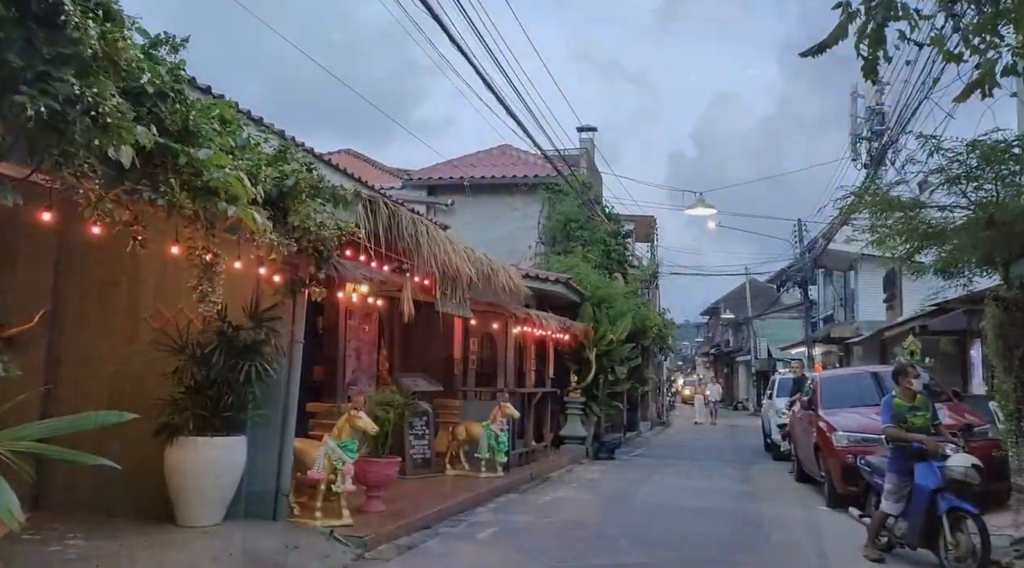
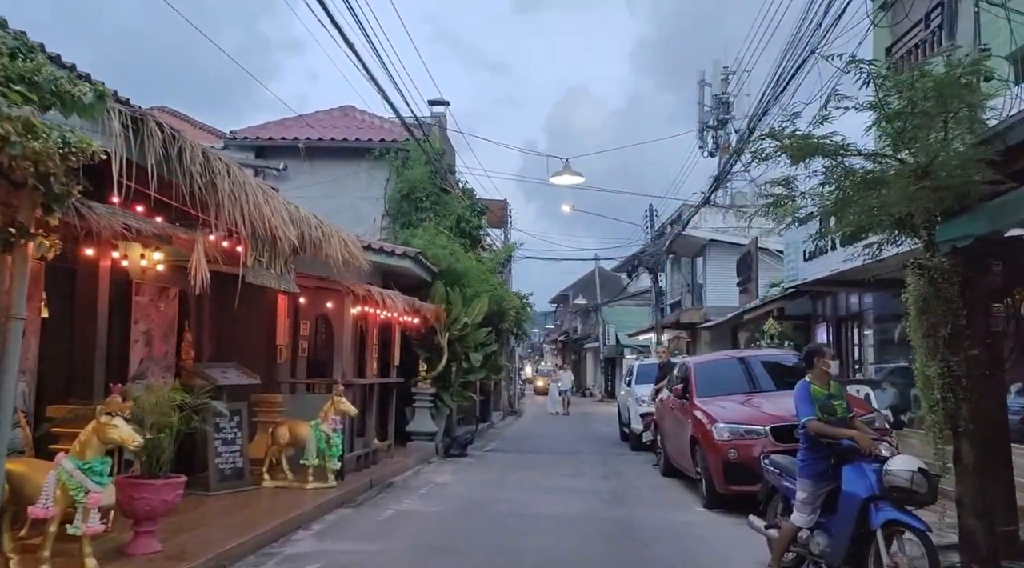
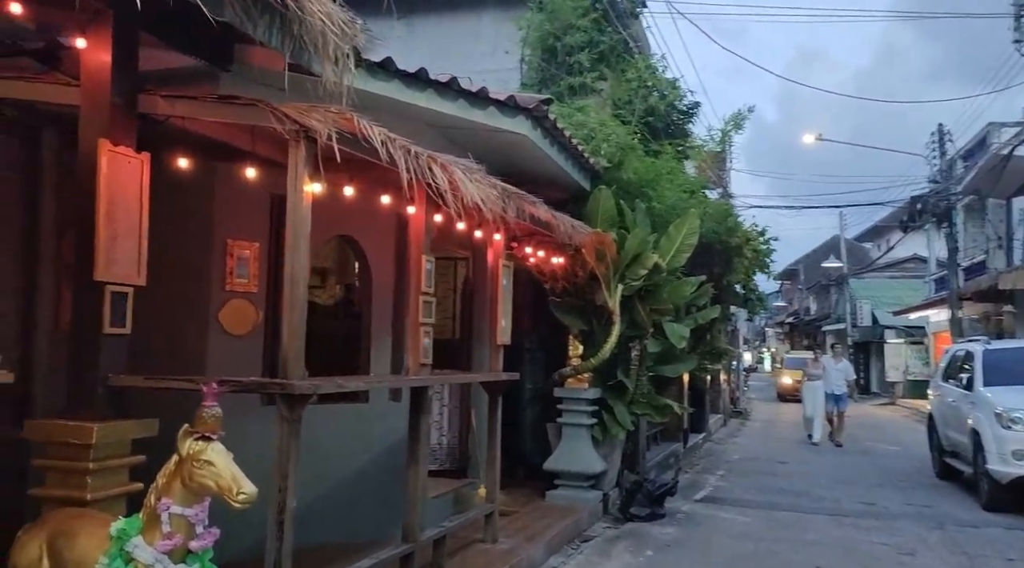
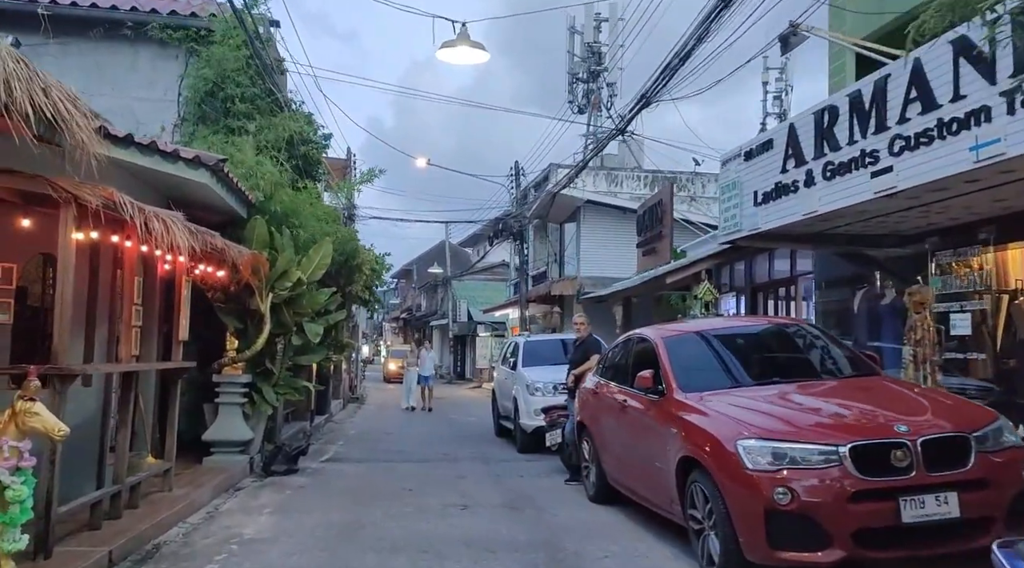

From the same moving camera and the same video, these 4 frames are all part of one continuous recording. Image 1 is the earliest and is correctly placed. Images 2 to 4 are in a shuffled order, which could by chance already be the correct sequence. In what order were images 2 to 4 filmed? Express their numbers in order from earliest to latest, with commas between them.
2, 4, 3
